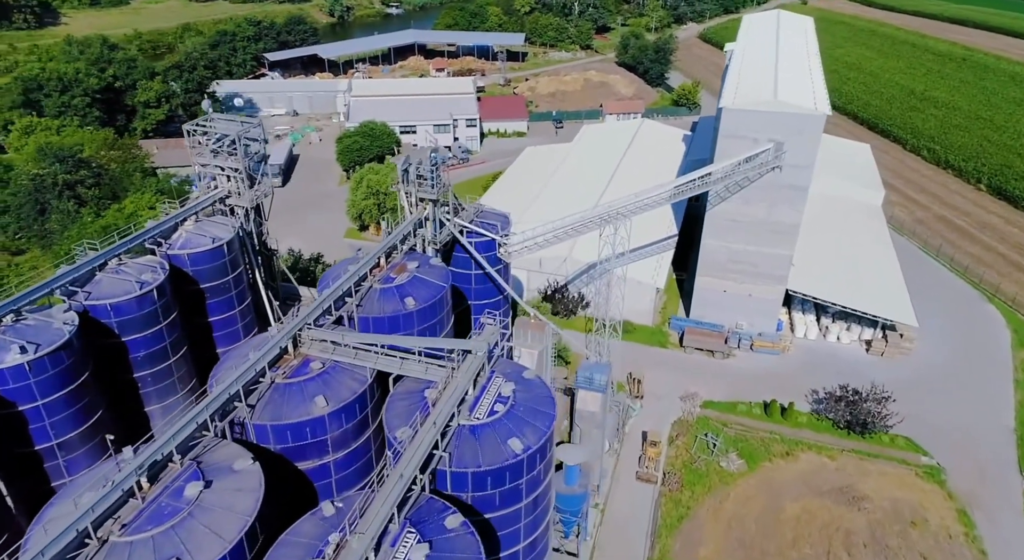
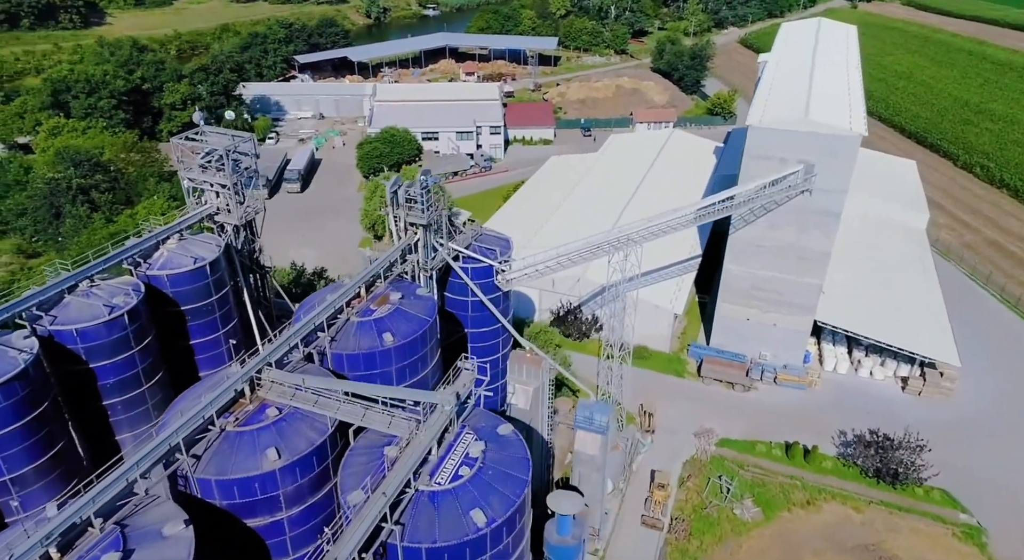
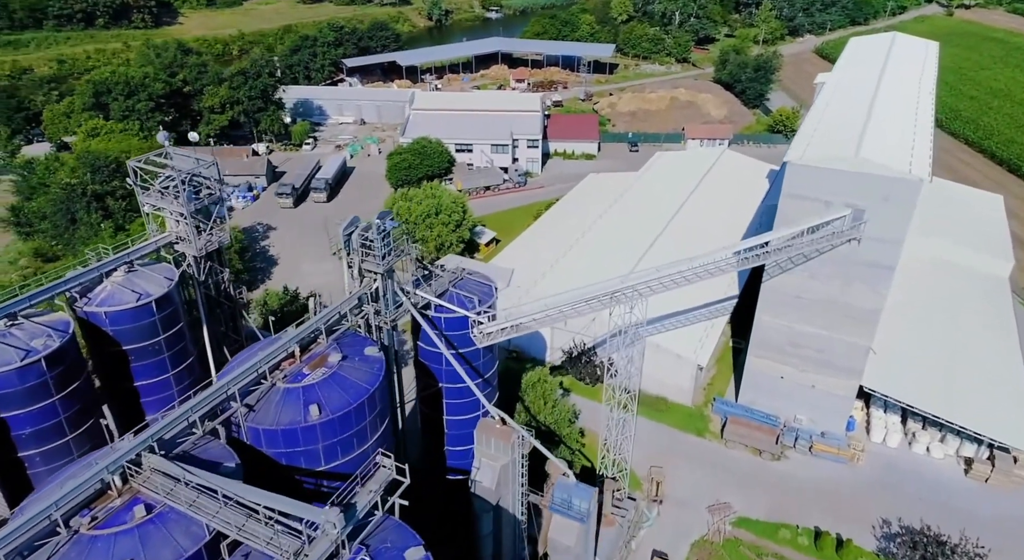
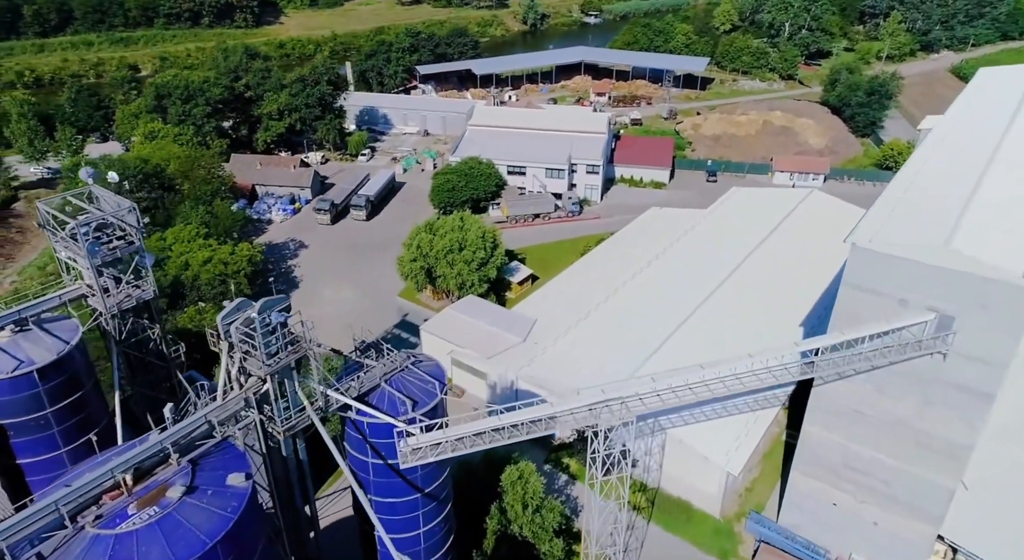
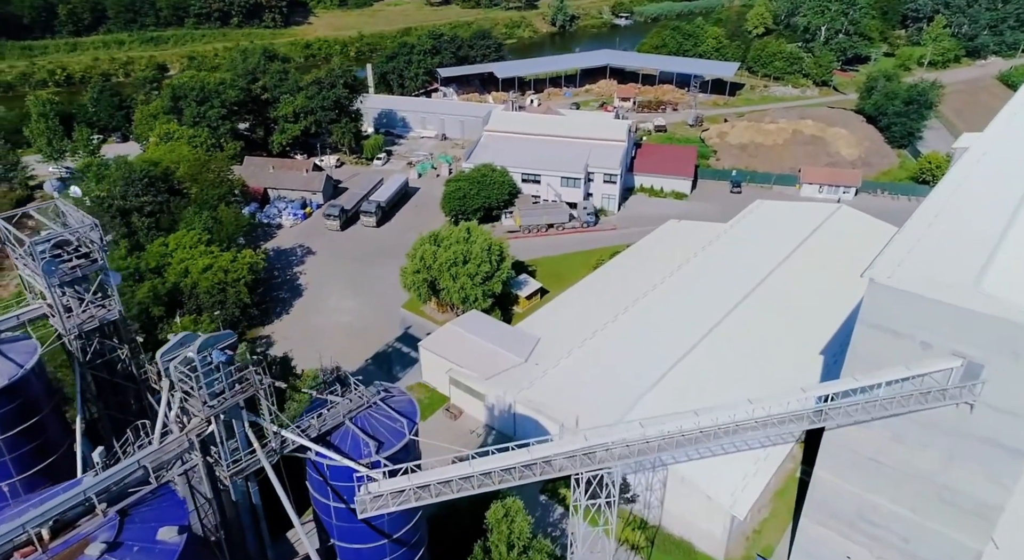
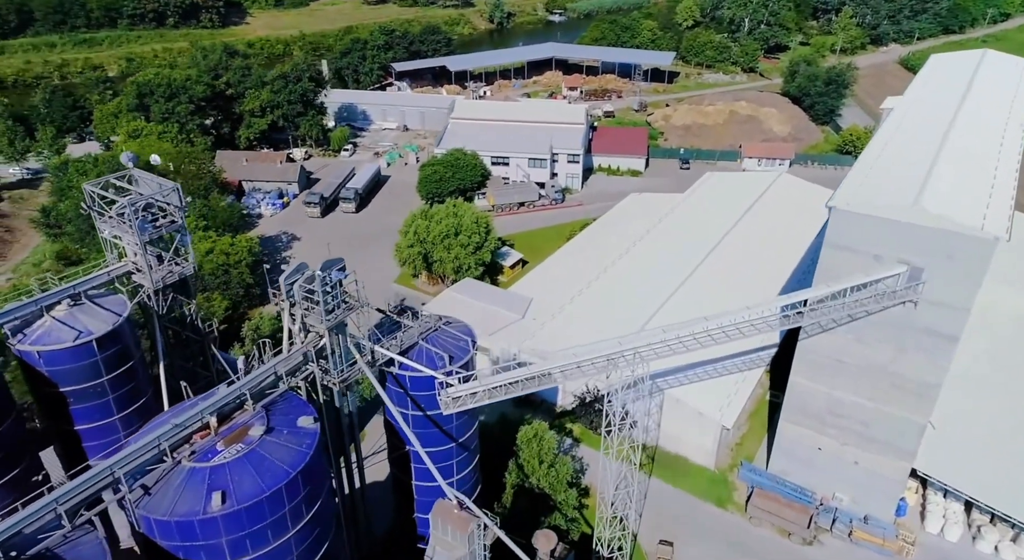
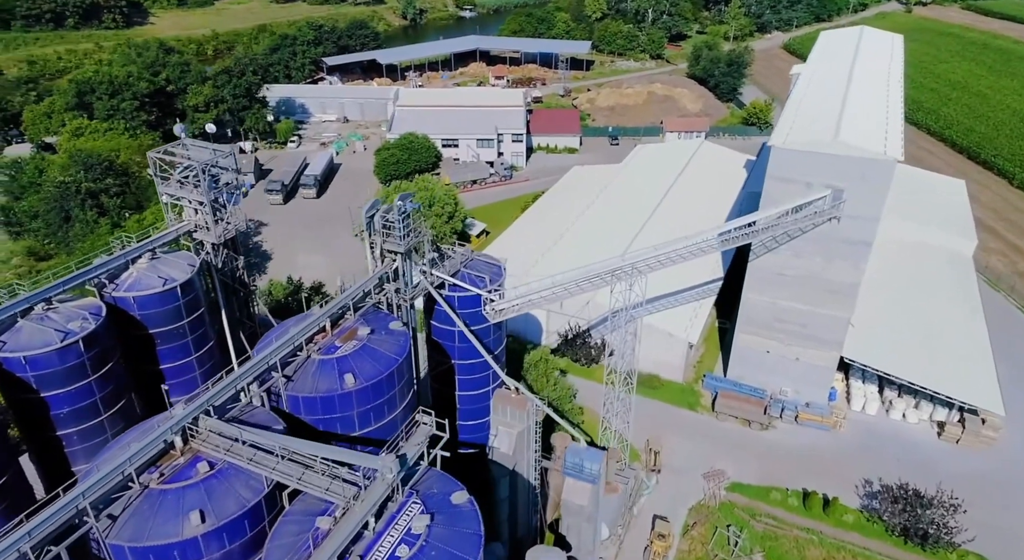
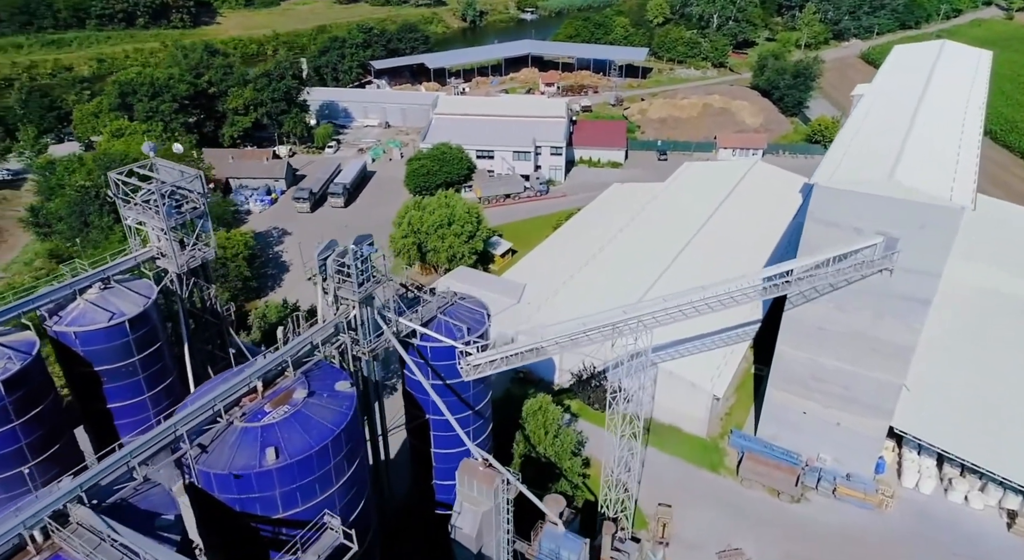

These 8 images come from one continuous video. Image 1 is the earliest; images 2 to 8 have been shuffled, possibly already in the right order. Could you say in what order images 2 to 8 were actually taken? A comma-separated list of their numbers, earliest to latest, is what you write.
2, 7, 3, 8, 6, 4, 5
